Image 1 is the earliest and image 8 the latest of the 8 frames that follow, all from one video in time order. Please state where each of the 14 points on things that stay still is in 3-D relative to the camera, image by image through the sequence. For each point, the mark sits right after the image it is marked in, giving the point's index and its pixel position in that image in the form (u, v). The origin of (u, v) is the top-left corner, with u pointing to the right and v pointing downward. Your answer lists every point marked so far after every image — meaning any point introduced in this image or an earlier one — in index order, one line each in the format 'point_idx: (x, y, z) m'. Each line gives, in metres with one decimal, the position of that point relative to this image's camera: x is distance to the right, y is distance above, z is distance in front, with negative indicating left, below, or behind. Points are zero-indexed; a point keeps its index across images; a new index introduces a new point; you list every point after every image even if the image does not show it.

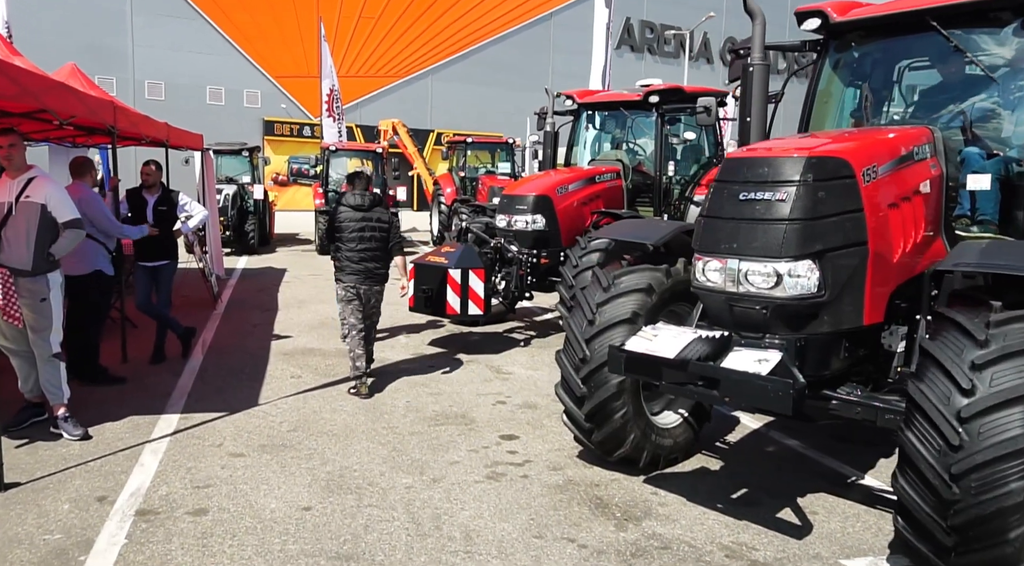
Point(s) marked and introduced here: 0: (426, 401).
0: (-0.6, -0.8, +5.4) m
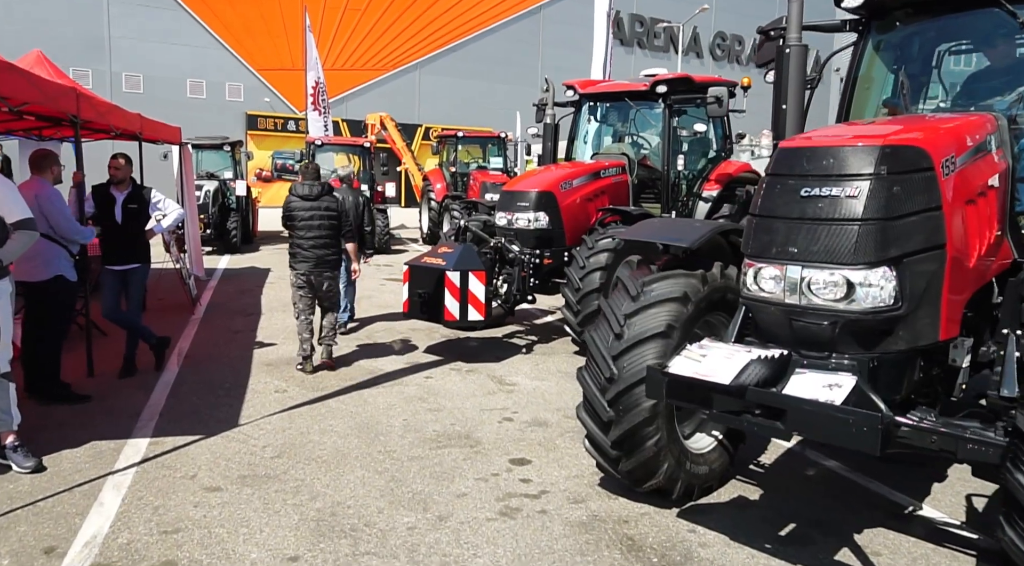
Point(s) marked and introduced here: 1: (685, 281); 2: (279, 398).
0: (-0.6, -0.9, +4.8) m
1: (+0.8, 0.0, +3.6) m
2: (-1.6, -0.8, +5.2) m
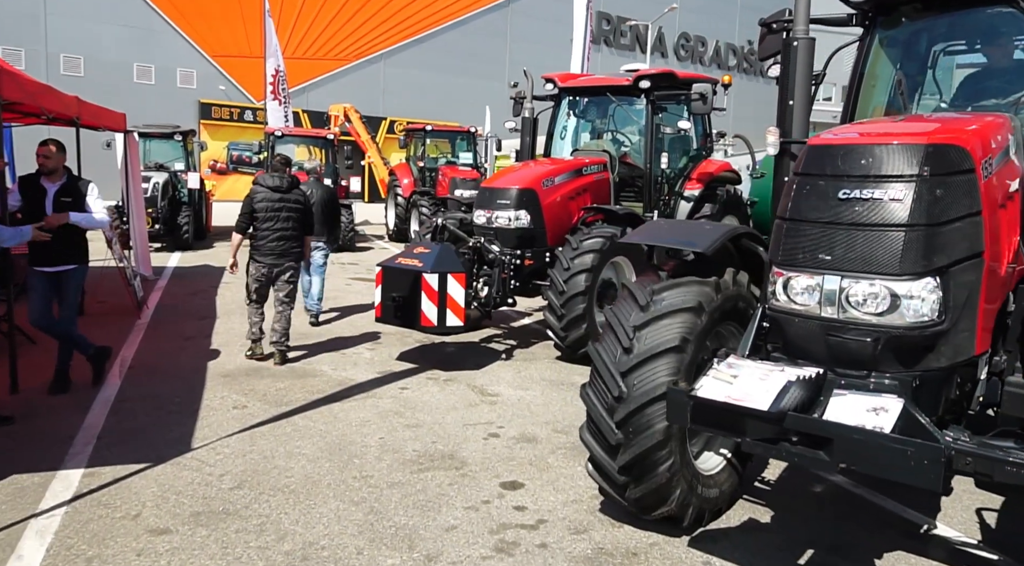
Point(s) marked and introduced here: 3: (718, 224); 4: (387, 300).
0: (-0.6, -0.9, +4.5) m
1: (+0.8, 0.0, +3.3) m
2: (-1.7, -0.8, +4.8) m
3: (+0.9, +0.3, +3.4) m
4: (-0.9, -0.1, +5.8) m
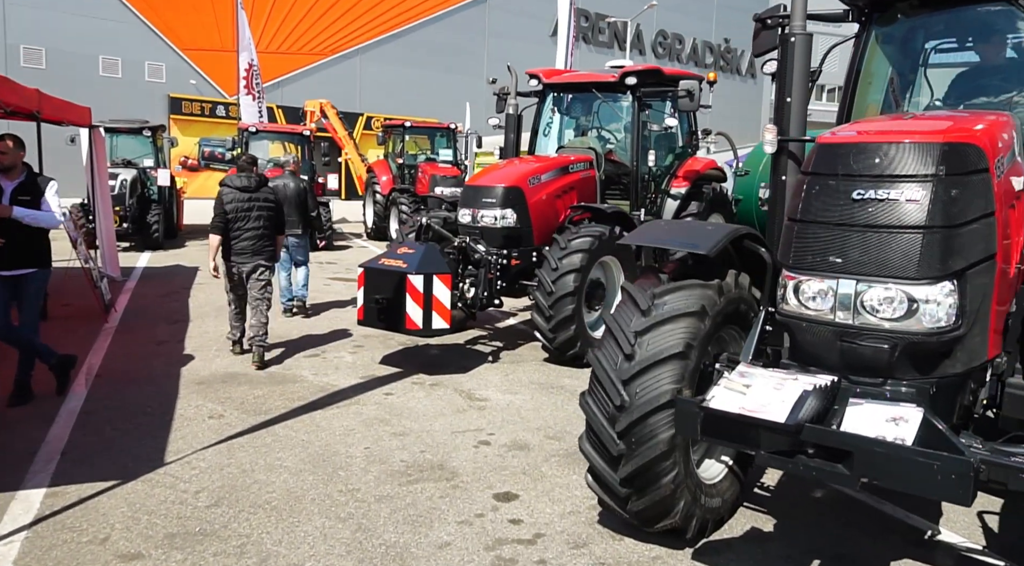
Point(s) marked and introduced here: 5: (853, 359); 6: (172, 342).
0: (-0.7, -0.9, +4.3) m
1: (+0.8, 0.0, +3.2) m
2: (-1.8, -0.9, +4.6) m
3: (+0.9, +0.2, +3.3) m
4: (-1.0, -0.2, +5.6) m
5: (+1.1, -0.3, +2.5) m
6: (-2.9, -0.5, +6.6) m
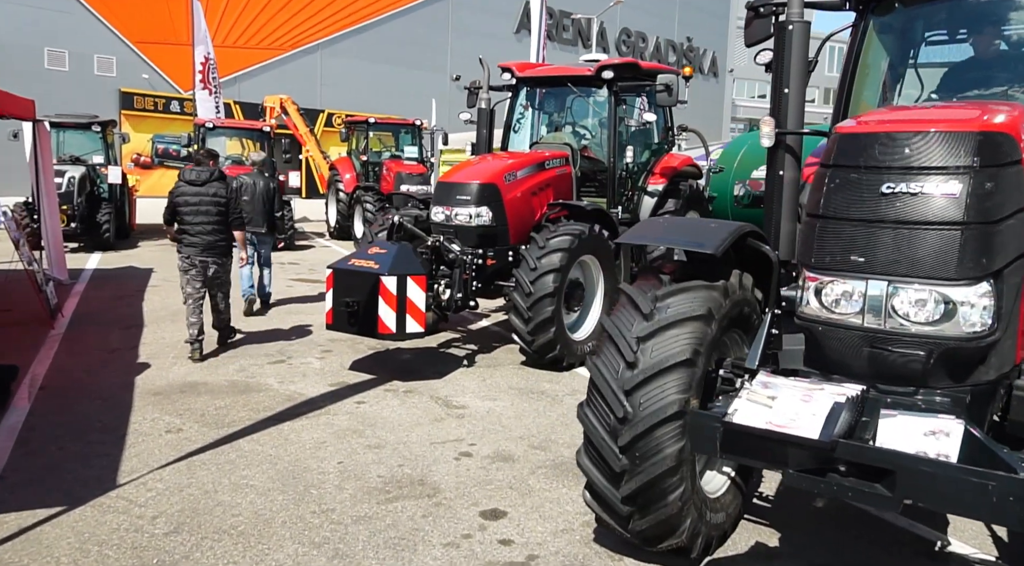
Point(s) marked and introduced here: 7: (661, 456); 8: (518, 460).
0: (-0.8, -0.9, +4.1) m
1: (+0.7, 0.0, +2.9) m
2: (-1.9, -0.9, +4.2) m
3: (+0.8, +0.2, +3.1) m
4: (-1.2, -0.2, +5.3) m
5: (+1.1, -0.3, +2.3) m
6: (-3.1, -0.5, +6.2) m
7: (+0.5, -0.6, +2.7) m
8: (0.0, -1.0, +4.1) m
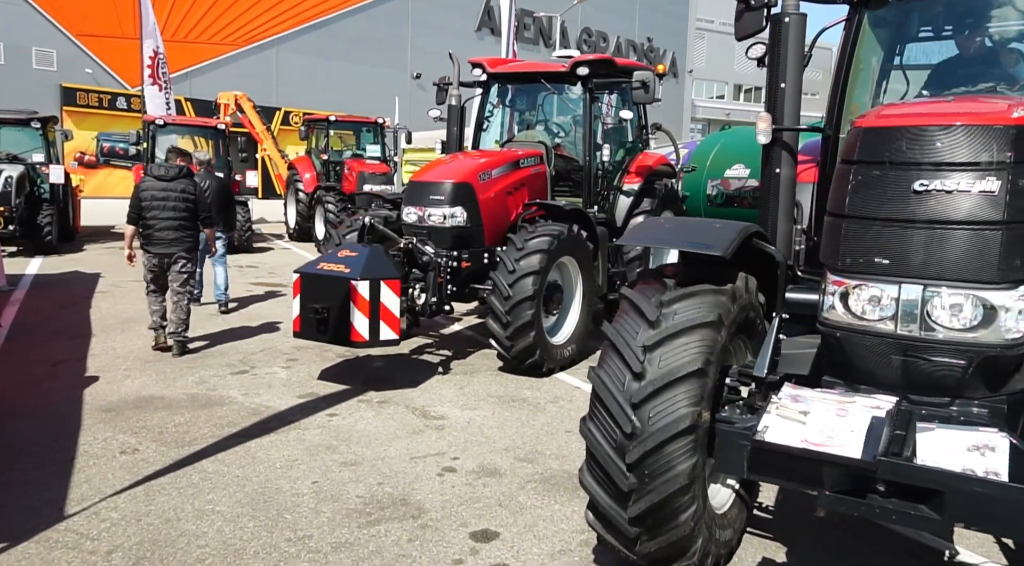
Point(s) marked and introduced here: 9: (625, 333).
0: (-0.8, -1.0, +3.8) m
1: (+0.7, -0.1, +2.8) m
2: (-1.9, -0.9, +3.9) m
3: (+0.8, +0.2, +2.9) m
4: (-1.3, -0.2, +5.0) m
5: (+1.1, -0.3, +2.2) m
6: (-3.3, -0.6, +5.8) m
7: (+0.5, -0.6, +2.5) m
8: (0.0, -1.0, +3.9) m
9: (+0.4, -0.2, +2.7) m
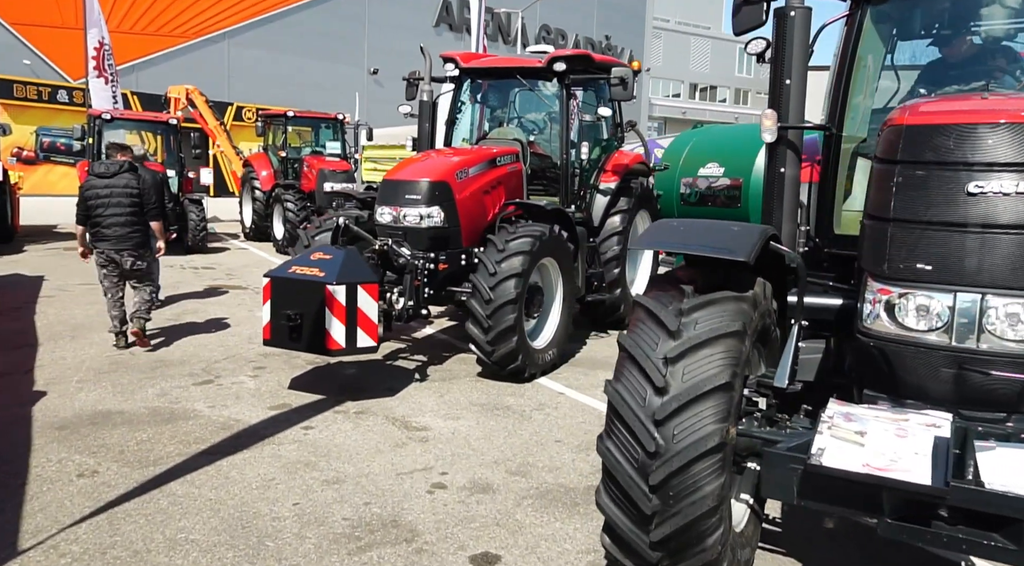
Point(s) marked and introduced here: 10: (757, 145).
0: (-0.8, -1.0, +3.5) m
1: (+0.8, -0.1, +2.6) m
2: (-2.0, -0.9, +3.6) m
3: (+0.8, +0.2, +2.8) m
4: (-1.4, -0.2, +4.8) m
5: (+1.2, -0.3, +2.0) m
6: (-3.5, -0.6, +5.4) m
7: (+0.6, -0.7, +2.4) m
8: (-0.1, -1.0, +3.7) m
9: (+0.4, -0.2, +2.6) m
10: (+2.5, +1.4, +7.8) m
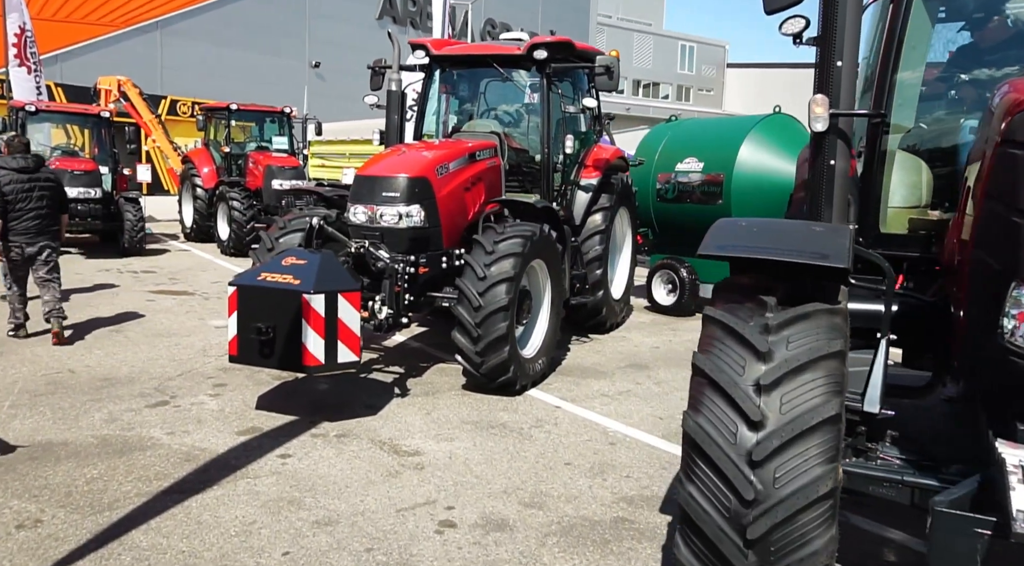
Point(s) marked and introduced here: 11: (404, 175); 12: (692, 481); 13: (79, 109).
0: (-0.7, -1.0, +3.0) m
1: (+0.9, -0.1, +2.2) m
2: (-1.9, -1.0, +3.0) m
3: (+1.0, +0.2, +2.4) m
4: (-1.4, -0.3, +4.2) m
5: (+1.4, -0.3, +1.7) m
6: (-3.5, -0.7, +4.7) m
7: (+0.8, -0.7, +2.0) m
8: (0.0, -1.0, +3.3) m
9: (+0.6, -0.2, +2.2) m
10: (+2.2, +1.4, +7.5) m
11: (-0.7, +0.7, +5.1) m
12: (+0.5, -0.5, +2.1) m
13: (-6.5, +2.6, +11.6) m
